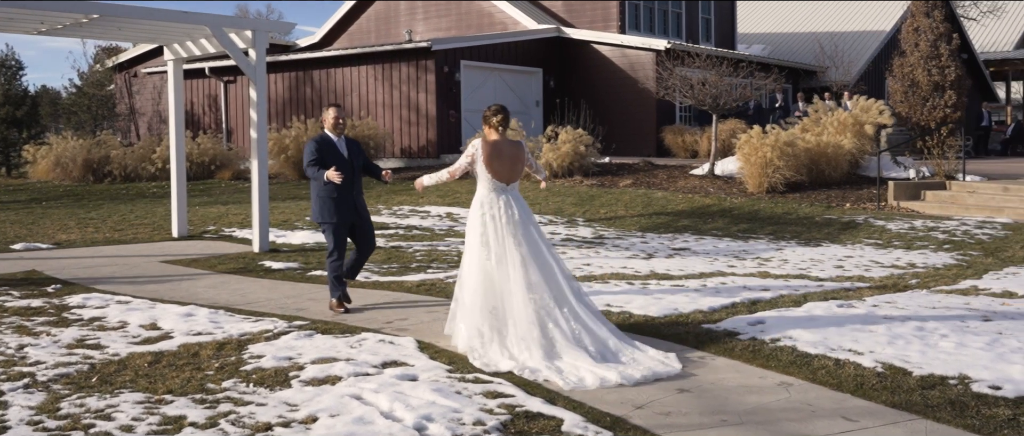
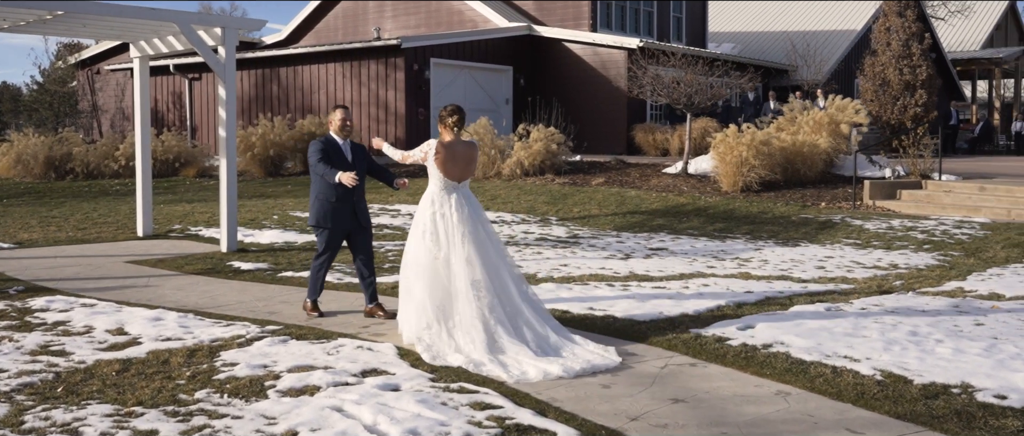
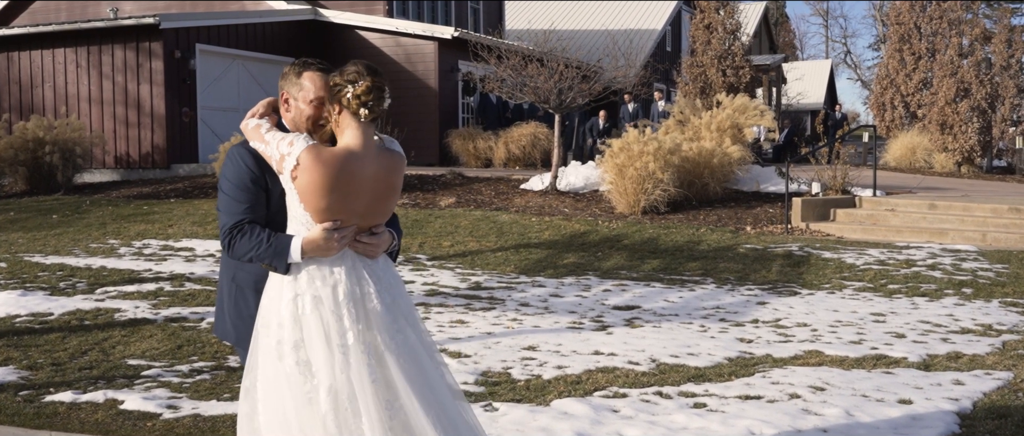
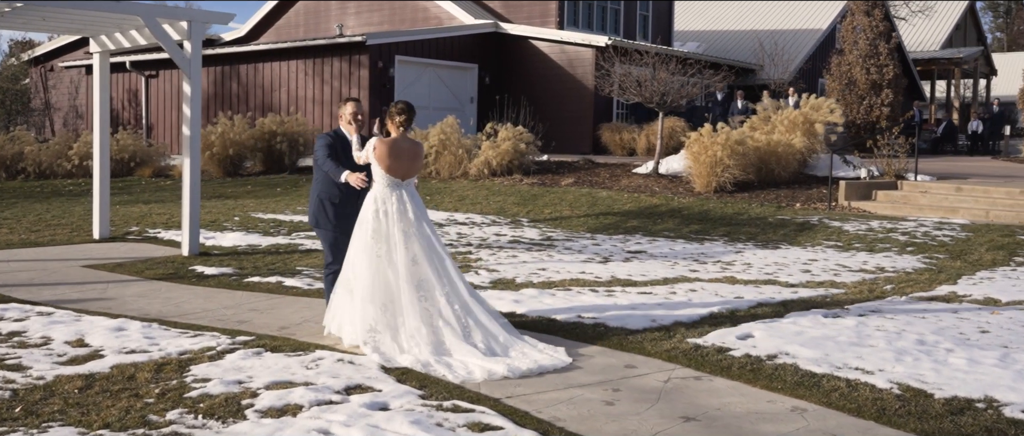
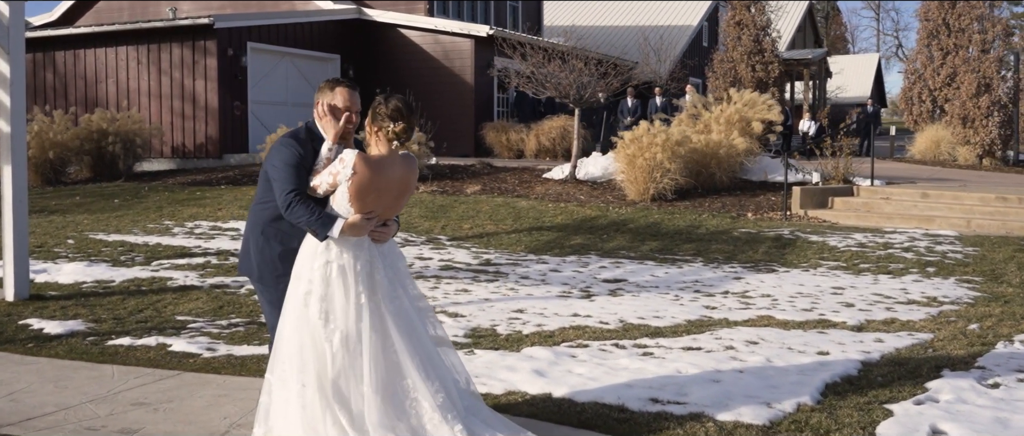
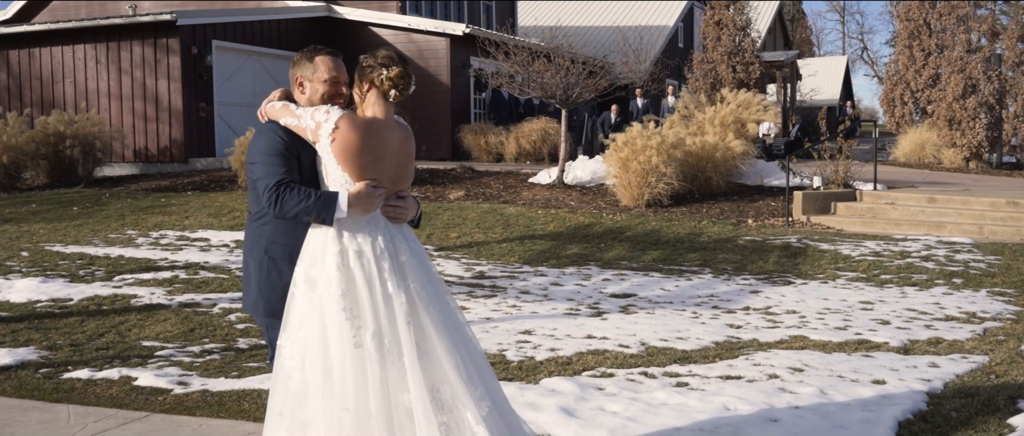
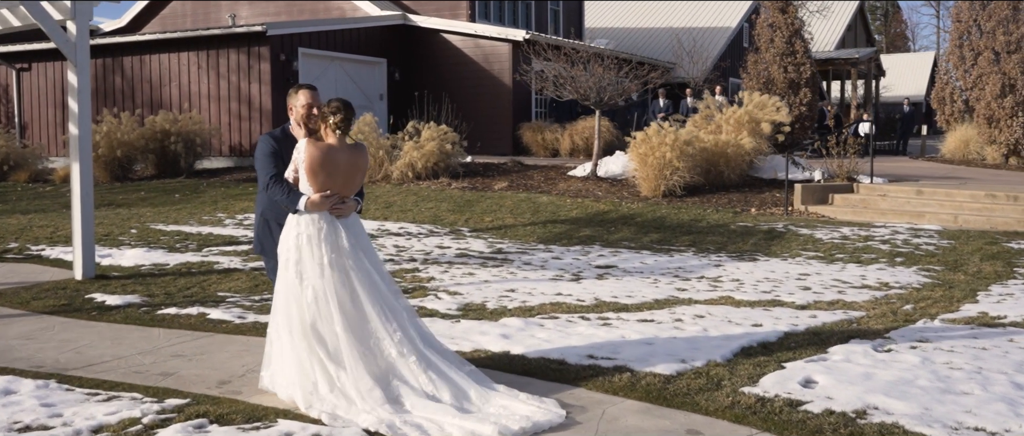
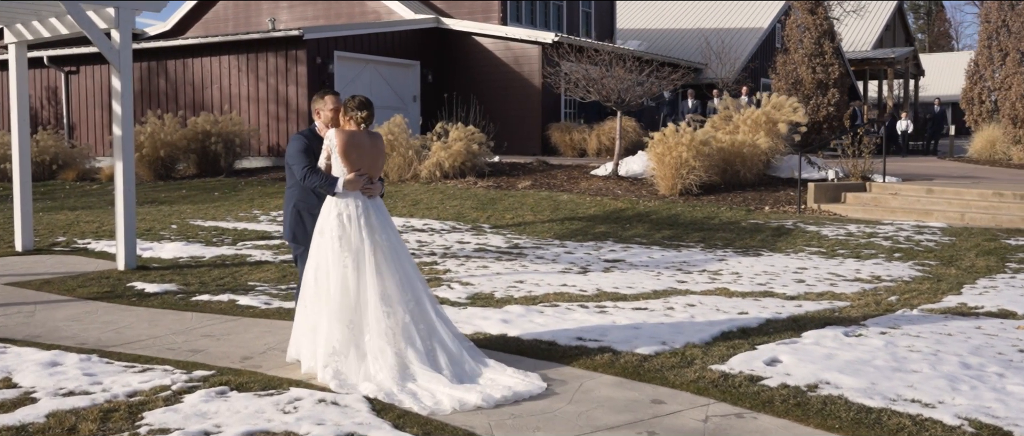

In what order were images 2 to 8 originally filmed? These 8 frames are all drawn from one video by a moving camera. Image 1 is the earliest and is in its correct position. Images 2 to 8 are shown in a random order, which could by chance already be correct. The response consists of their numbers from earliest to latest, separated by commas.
2, 4, 8, 7, 5, 6, 3
